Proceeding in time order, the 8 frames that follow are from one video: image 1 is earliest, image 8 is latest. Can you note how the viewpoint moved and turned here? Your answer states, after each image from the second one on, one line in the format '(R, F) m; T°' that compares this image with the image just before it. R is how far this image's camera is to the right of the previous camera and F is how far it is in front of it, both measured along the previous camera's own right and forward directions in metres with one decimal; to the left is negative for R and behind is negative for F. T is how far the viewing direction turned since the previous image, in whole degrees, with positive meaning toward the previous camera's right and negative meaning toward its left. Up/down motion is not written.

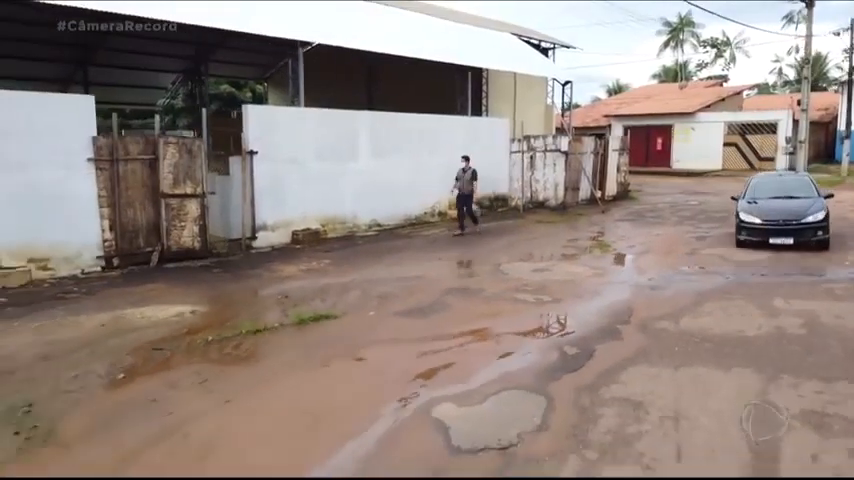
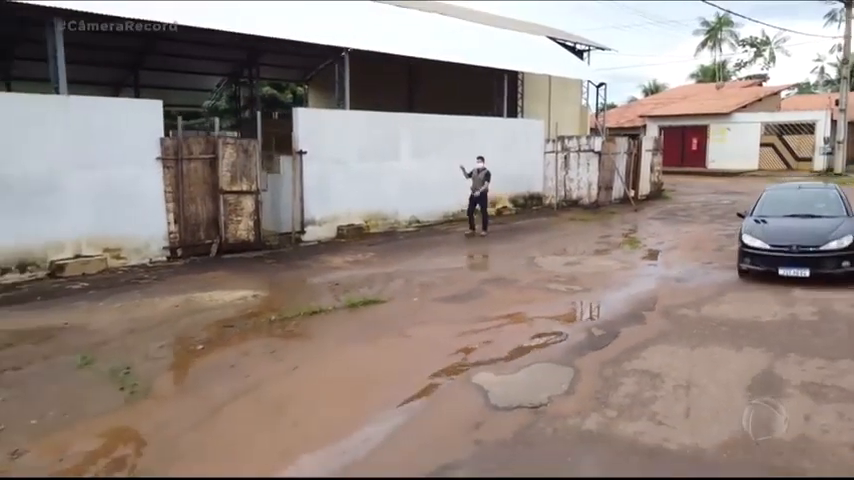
(-0.1, -0.7) m; -3°
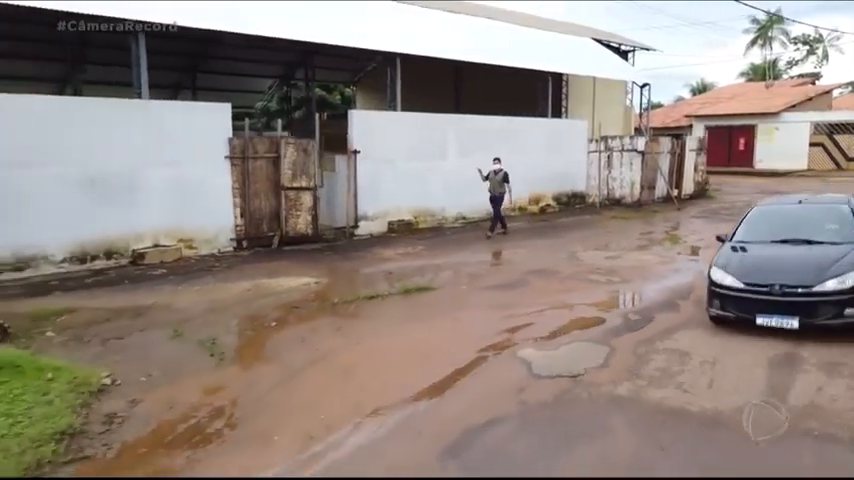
(-0.1, -0.7) m; -4°
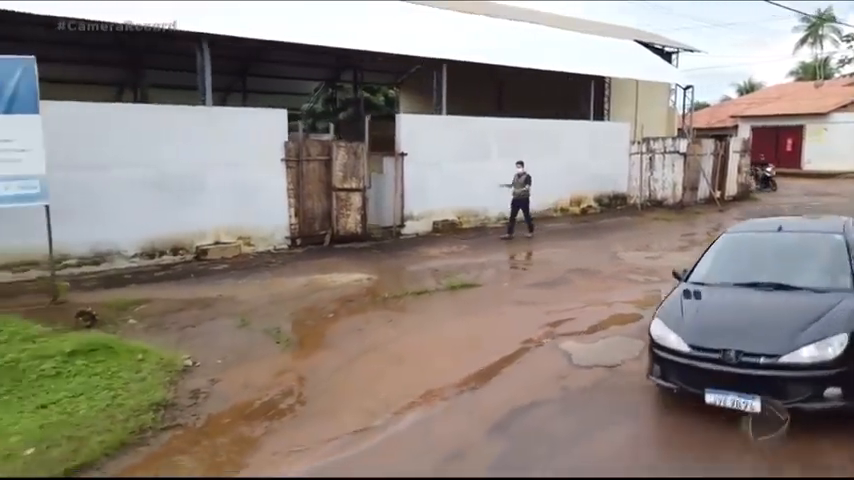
(-0.1, -0.5) m; -3°
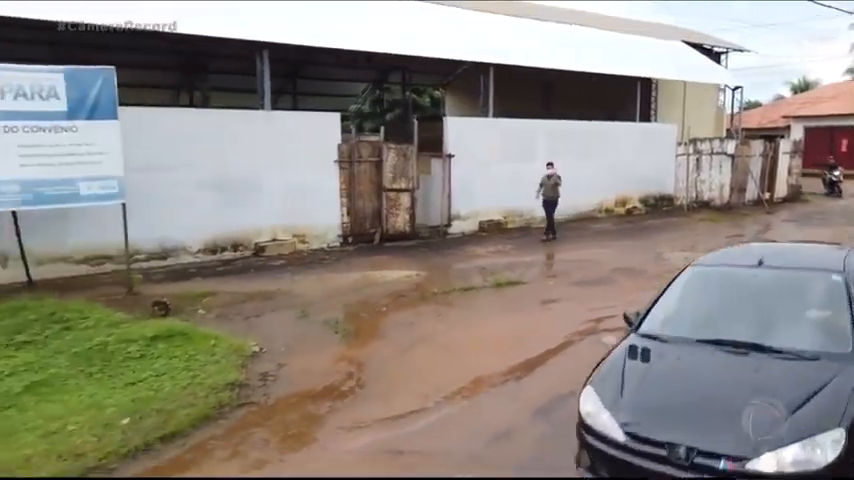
(-0.1, -0.4) m; -4°
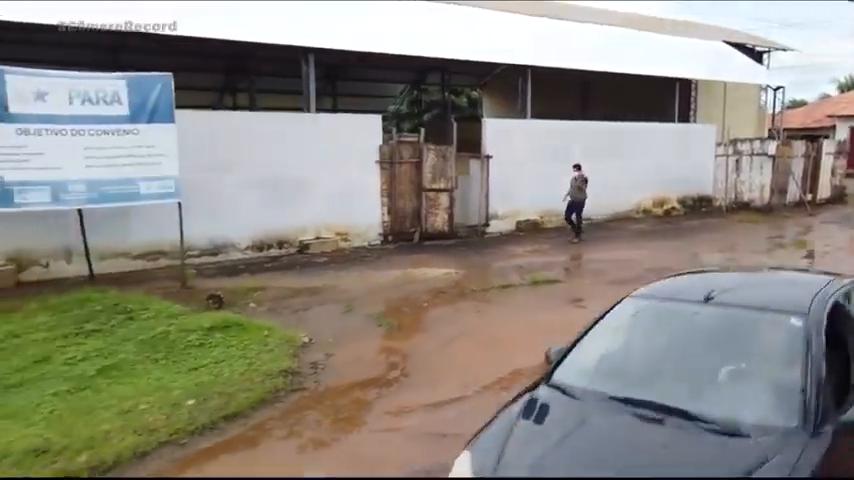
(-0.1, -0.3) m; -3°
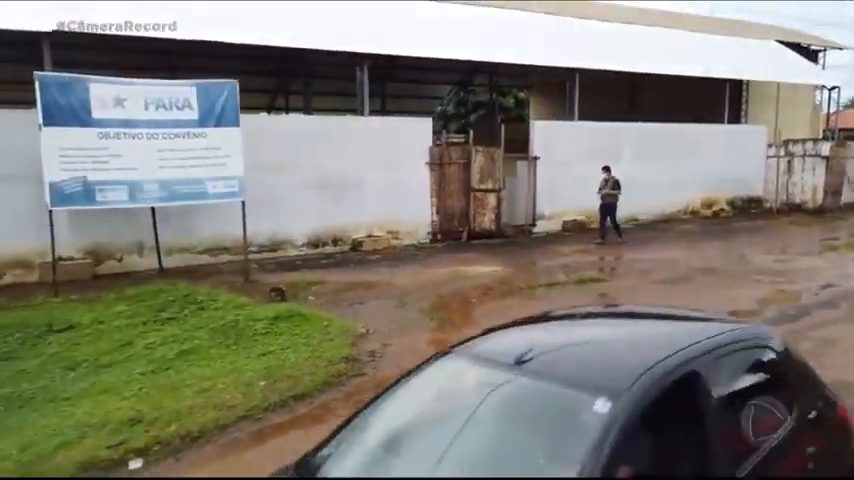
(-0.1, -0.4) m; -4°
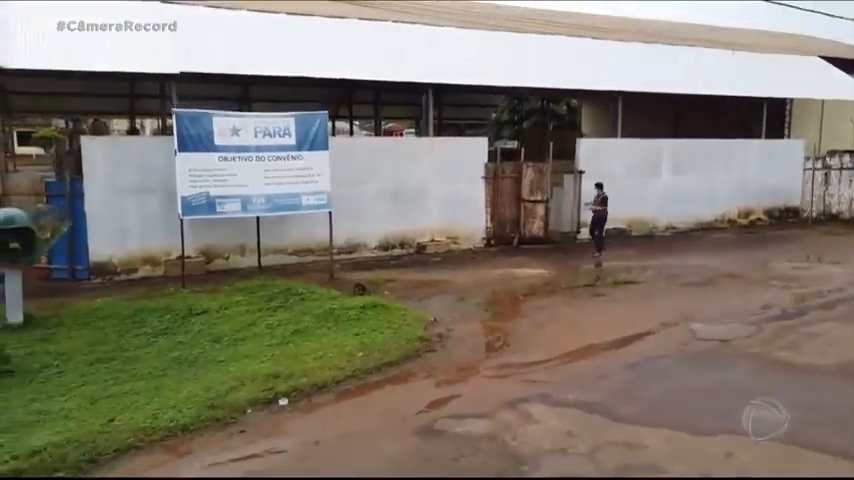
(-0.1, -1.9) m; -4°
